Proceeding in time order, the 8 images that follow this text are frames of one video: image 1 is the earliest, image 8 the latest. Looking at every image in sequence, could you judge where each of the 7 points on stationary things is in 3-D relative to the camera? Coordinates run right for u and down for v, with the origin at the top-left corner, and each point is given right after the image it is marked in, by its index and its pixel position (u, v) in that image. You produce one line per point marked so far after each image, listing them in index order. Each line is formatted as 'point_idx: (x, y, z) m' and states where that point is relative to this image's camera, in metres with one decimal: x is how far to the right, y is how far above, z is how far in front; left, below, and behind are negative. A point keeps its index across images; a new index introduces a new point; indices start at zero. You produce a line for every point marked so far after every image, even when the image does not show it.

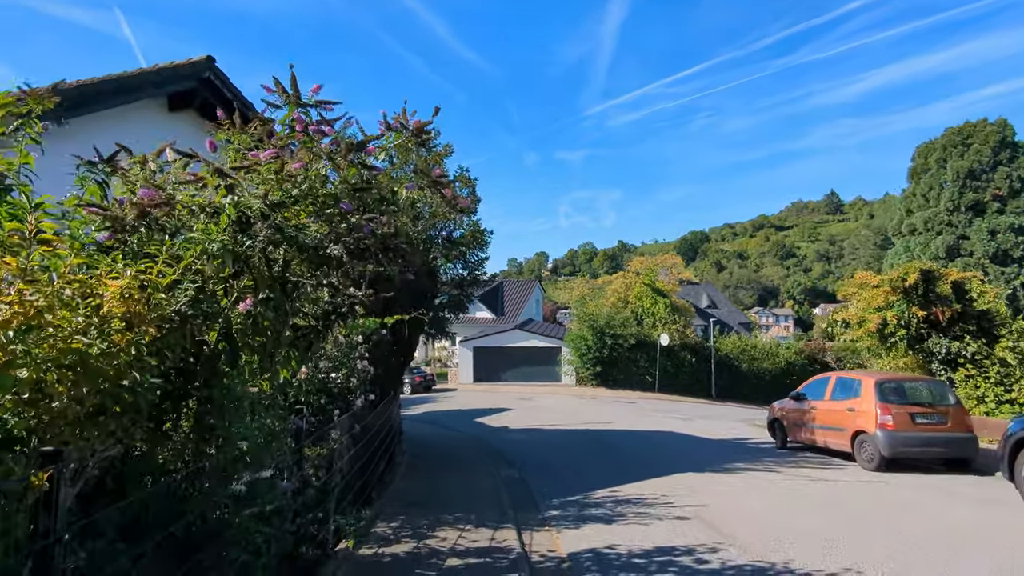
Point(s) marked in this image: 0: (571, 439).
0: (+1.6, -4.3, +17.6) m
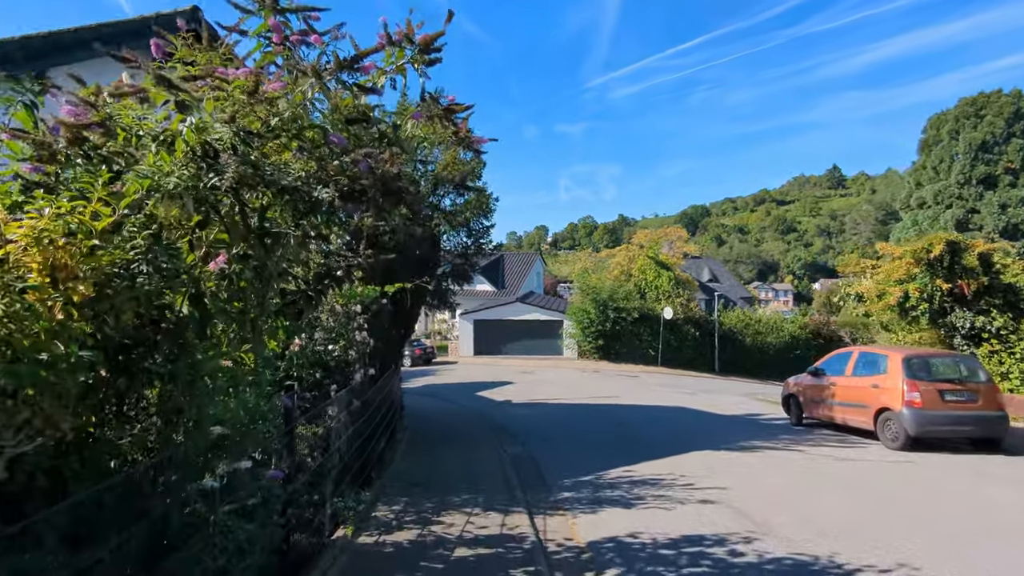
0: (+1.7, -3.5, +17.1) m
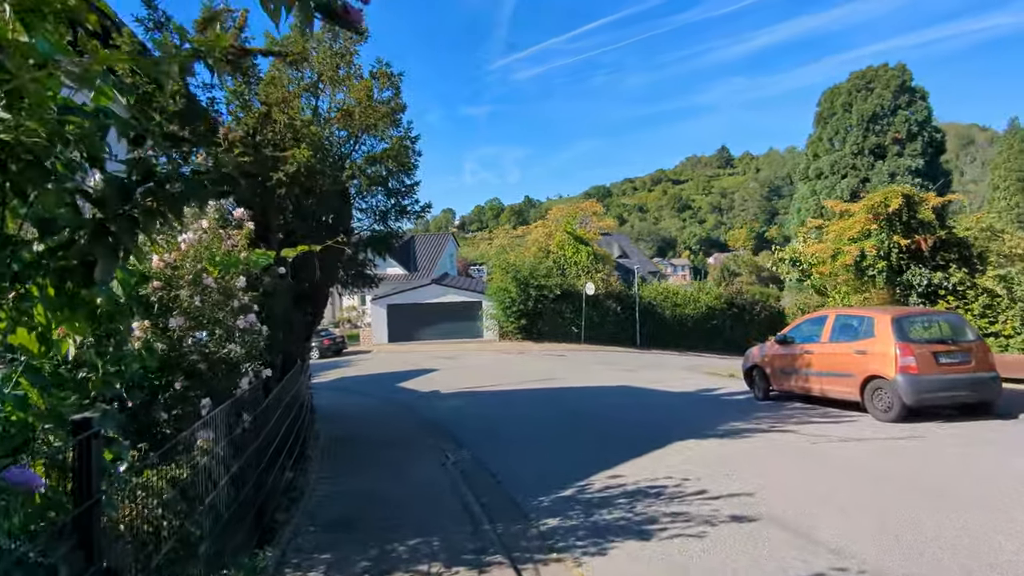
0: (0.0, -2.8, +15.2) m
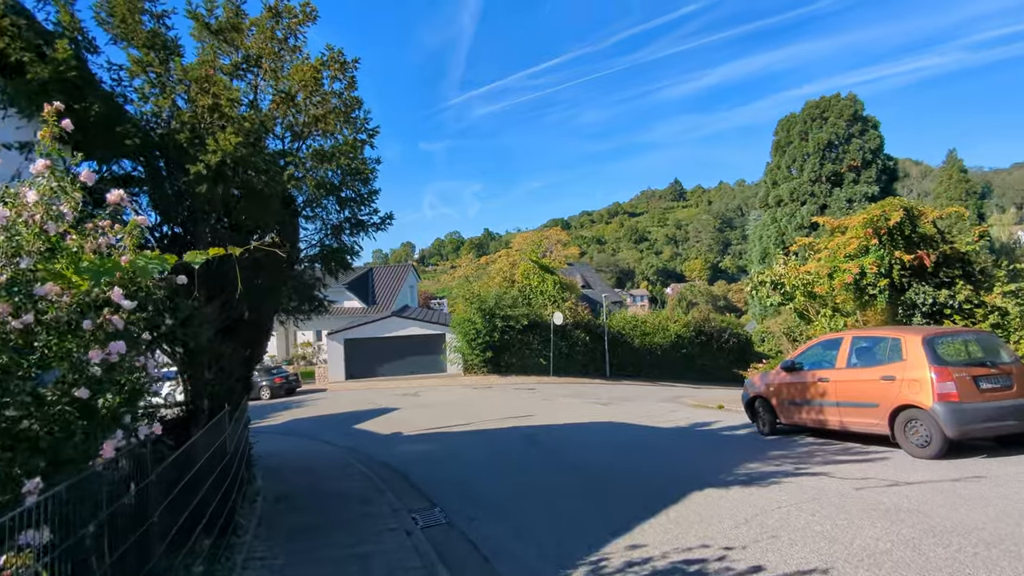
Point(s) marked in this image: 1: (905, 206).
0: (-0.6, -3.4, +13.5) m
1: (+8.0, +1.7, +12.4) m
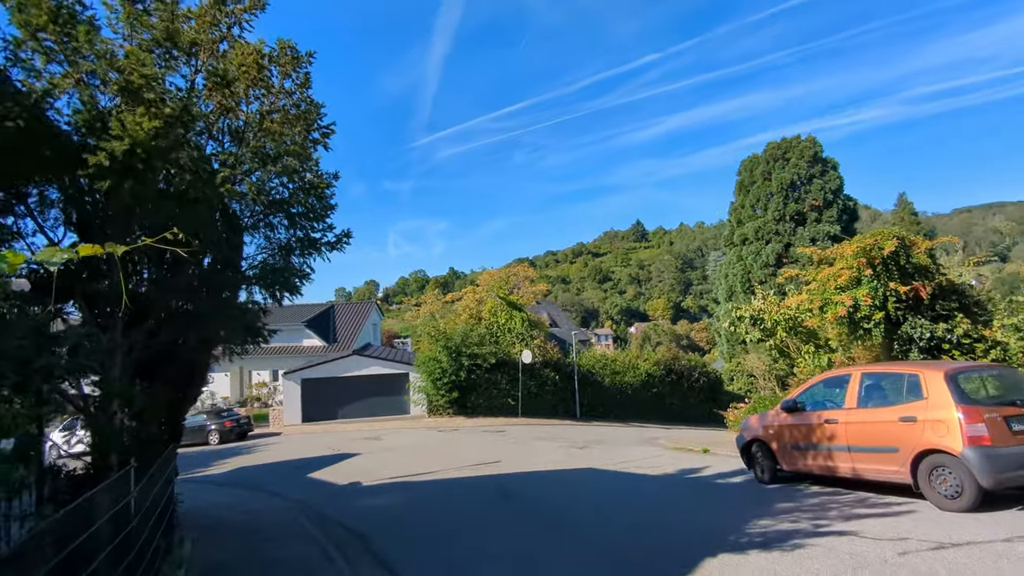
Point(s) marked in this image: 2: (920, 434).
0: (-1.1, -4.1, +12.1) m
1: (+7.4, +1.0, +11.9) m
2: (+5.1, -1.8, +7.6) m
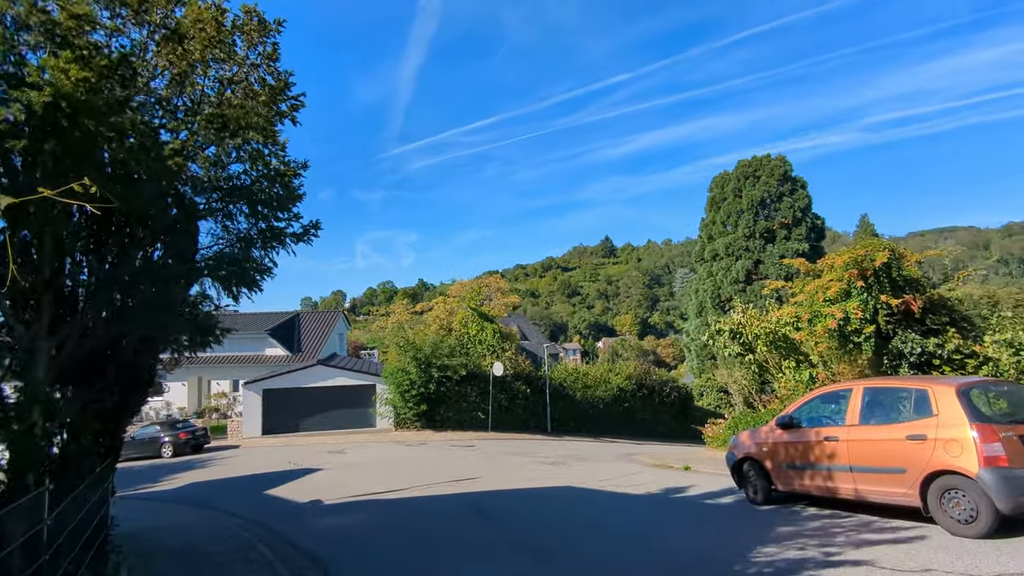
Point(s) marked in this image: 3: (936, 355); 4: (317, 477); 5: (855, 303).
0: (-1.6, -4.2, +11.3) m
1: (+7.1, +0.8, +11.6) m
2: (+4.9, -1.9, +7.2) m
3: (+7.8, -1.2, +11.2) m
4: (-5.5, -5.4, +17.3) m
5: (+6.4, -0.3, +11.5) m
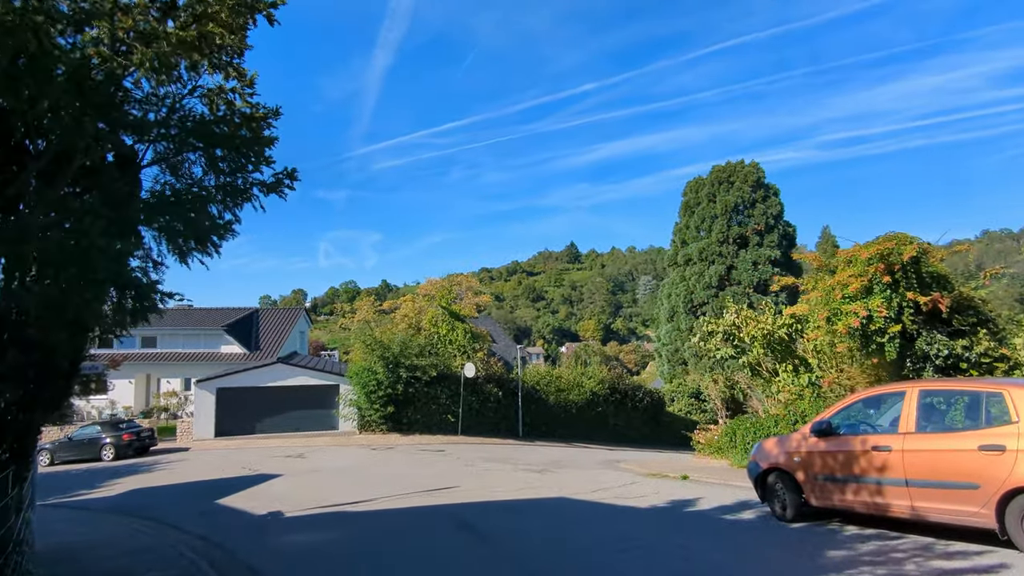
0: (-1.7, -3.9, +9.9) m
1: (+7.0, +0.8, +10.7) m
2: (+5.0, -1.8, +6.2) m
3: (+7.7, -1.2, +10.4) m
4: (-6.0, -5.0, +15.7) m
5: (+6.3, -0.2, +10.6) m
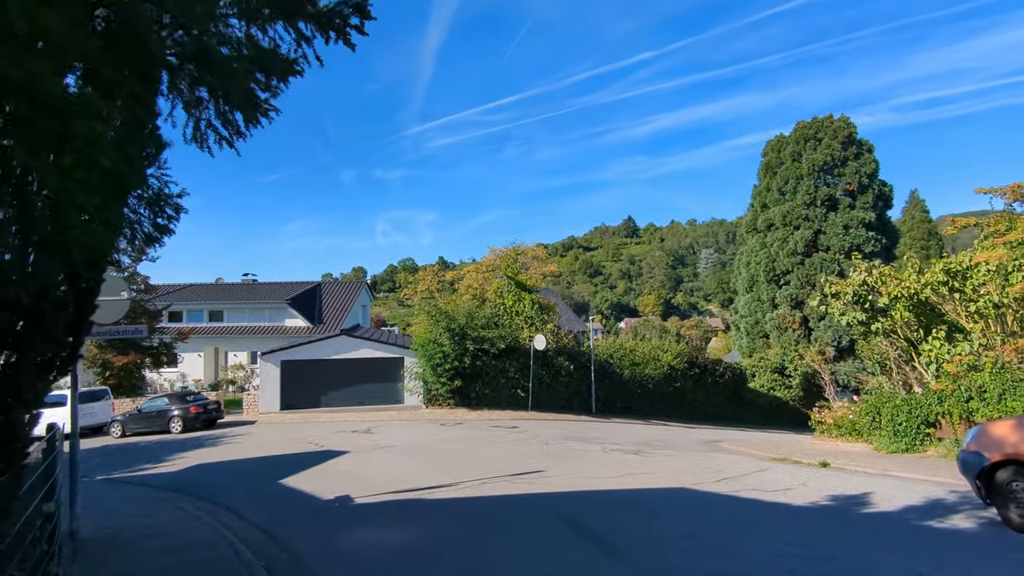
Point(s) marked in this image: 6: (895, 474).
0: (-0.2, -3.1, +8.1) m
1: (+8.5, +1.7, +7.9) m
2: (+6.2, -1.1, +3.7) m
3: (+9.2, -0.3, +7.6) m
4: (-3.9, -4.1, +14.3) m
5: (+7.8, +0.7, +7.9) m
6: (+6.0, -2.9, +9.6) m
